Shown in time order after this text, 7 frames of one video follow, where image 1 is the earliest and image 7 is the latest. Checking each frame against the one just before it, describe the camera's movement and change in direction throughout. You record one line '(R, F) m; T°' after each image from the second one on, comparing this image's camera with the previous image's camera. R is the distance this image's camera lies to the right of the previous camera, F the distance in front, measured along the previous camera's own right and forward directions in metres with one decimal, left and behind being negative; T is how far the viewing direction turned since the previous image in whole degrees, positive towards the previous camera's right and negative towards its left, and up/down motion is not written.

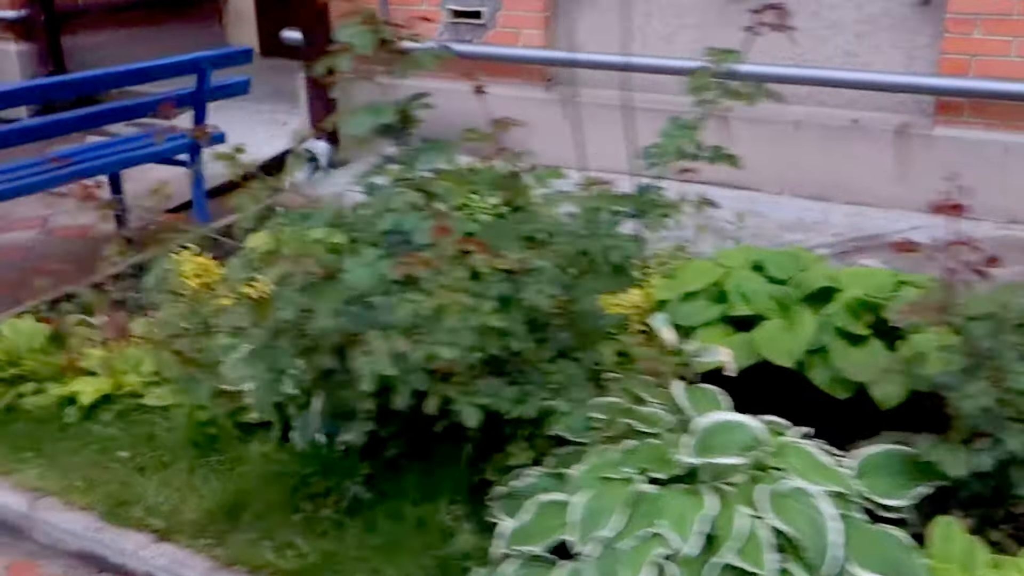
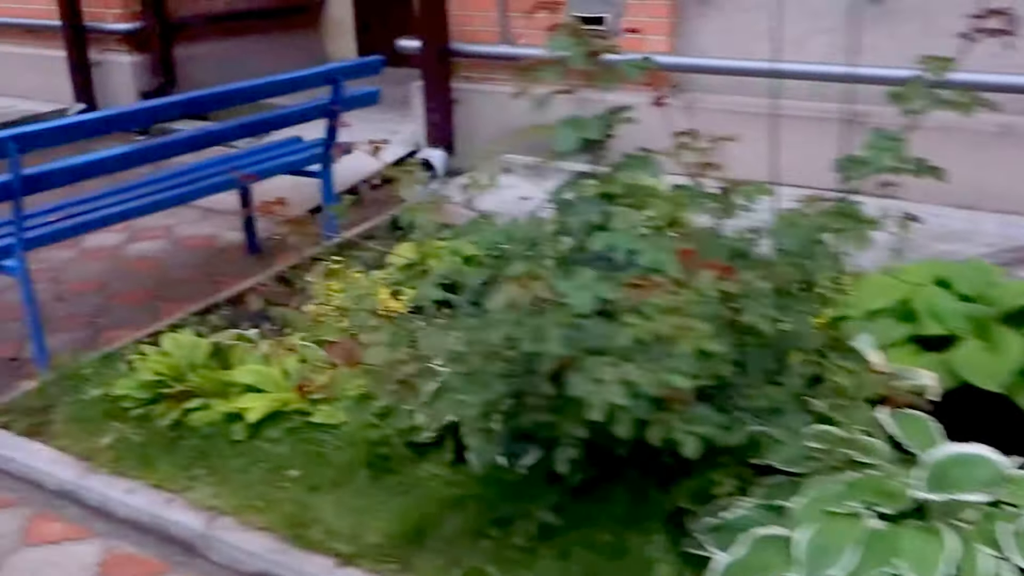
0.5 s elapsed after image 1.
(-0.3, +0.1) m; -4°
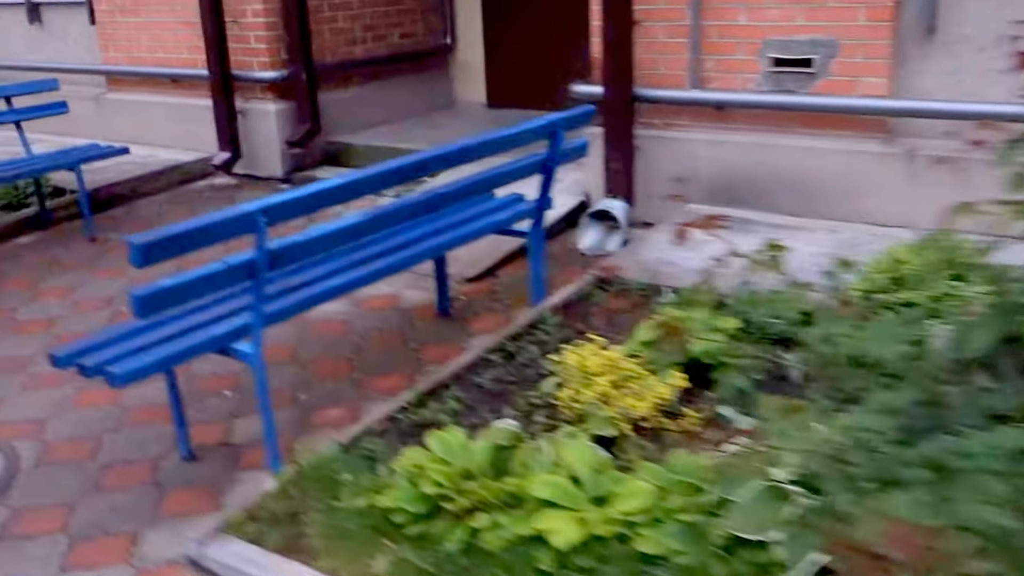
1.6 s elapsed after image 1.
(-0.7, +0.4) m; -4°
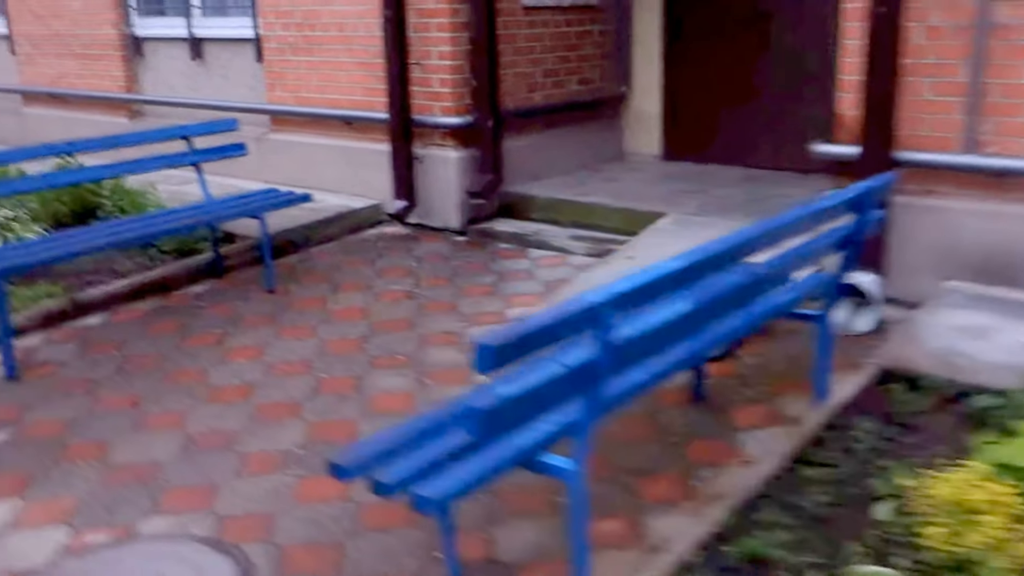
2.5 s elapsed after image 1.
(-0.8, +0.5) m; -4°
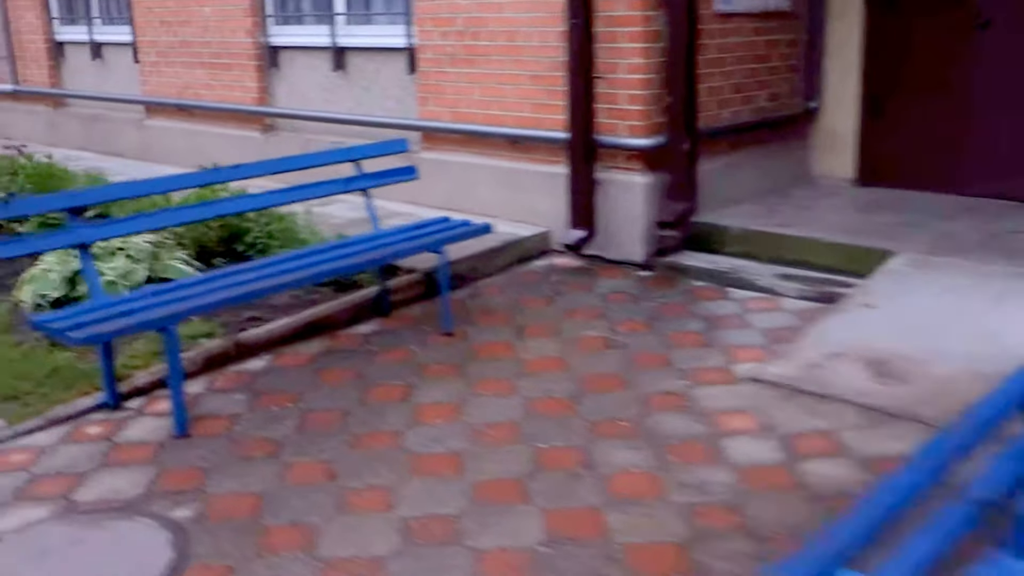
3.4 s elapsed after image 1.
(-0.7, +0.7) m; -4°
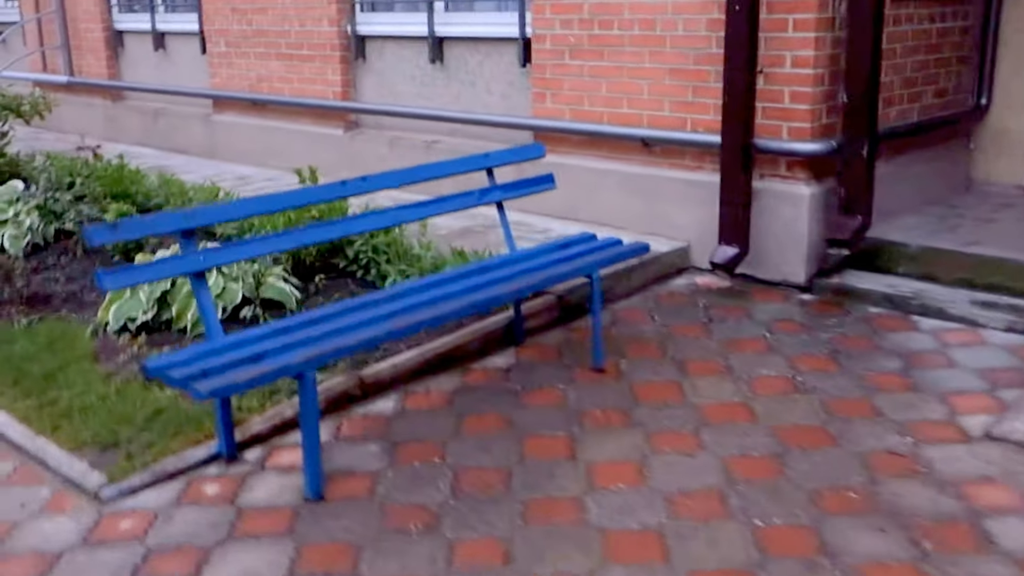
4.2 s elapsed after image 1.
(-0.6, +0.7) m; -1°
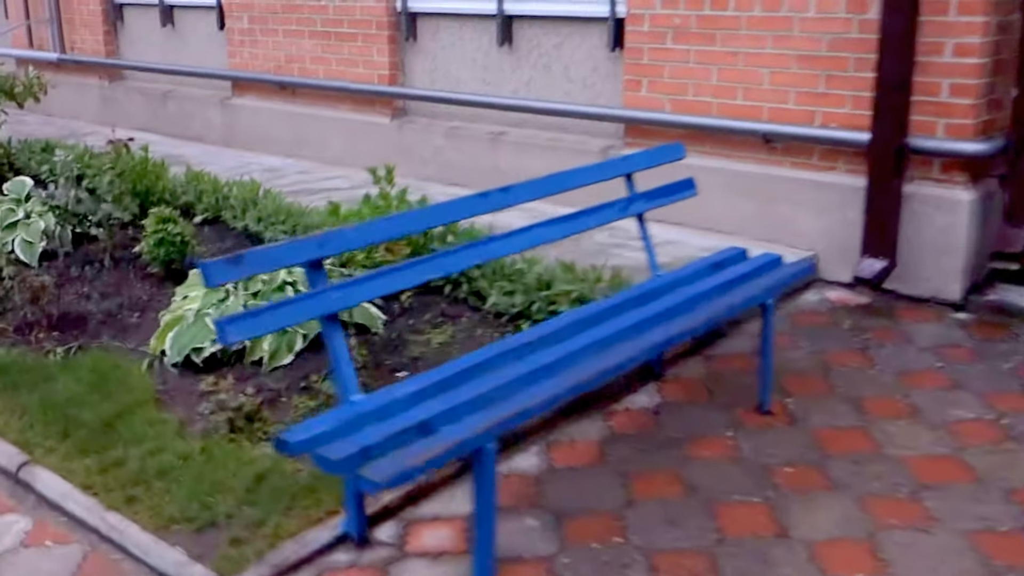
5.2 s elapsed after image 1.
(-0.7, +0.7) m; +2°
